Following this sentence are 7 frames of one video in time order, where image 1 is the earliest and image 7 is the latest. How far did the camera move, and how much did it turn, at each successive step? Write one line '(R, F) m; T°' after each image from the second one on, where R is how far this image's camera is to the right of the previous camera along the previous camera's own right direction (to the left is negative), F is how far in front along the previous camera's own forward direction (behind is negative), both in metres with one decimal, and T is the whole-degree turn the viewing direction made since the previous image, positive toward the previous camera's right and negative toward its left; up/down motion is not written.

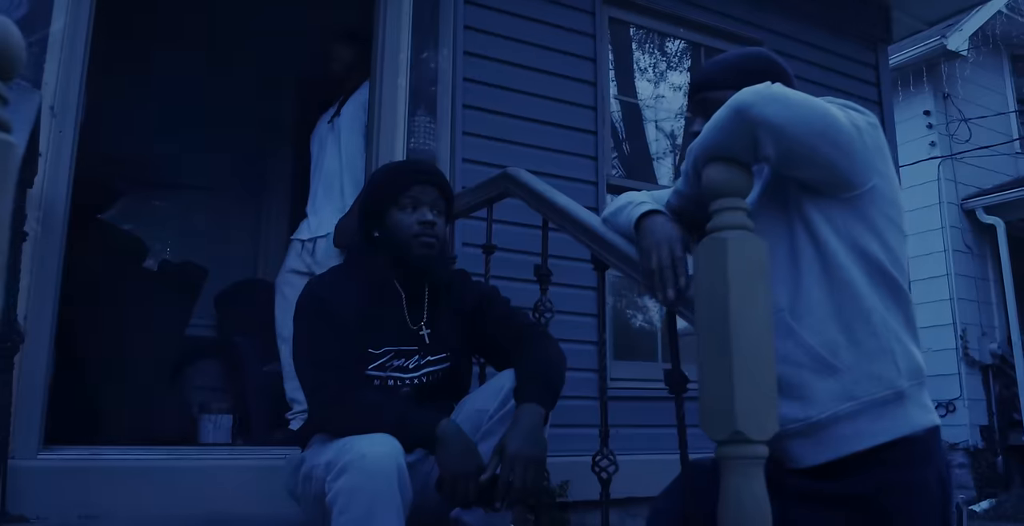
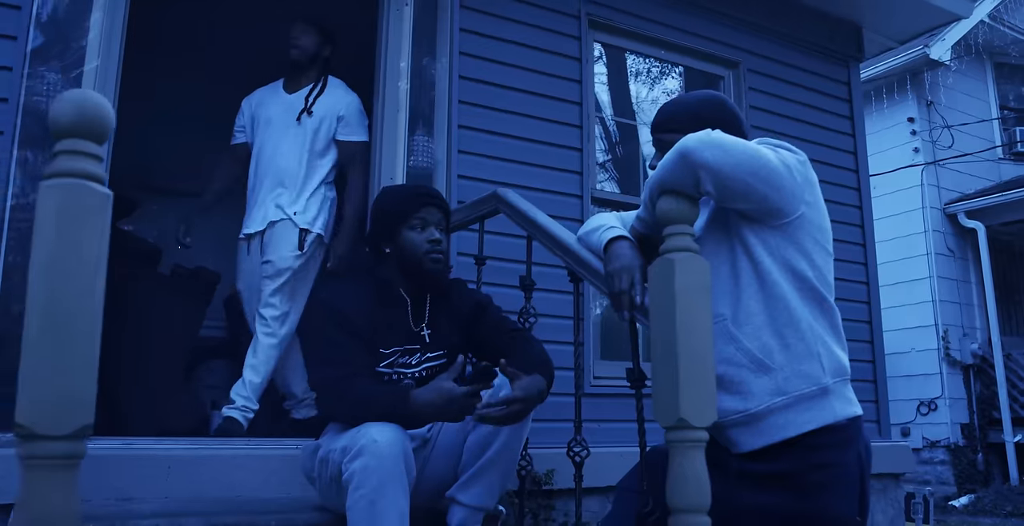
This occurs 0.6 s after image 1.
(0.0, -0.3) m; 0°
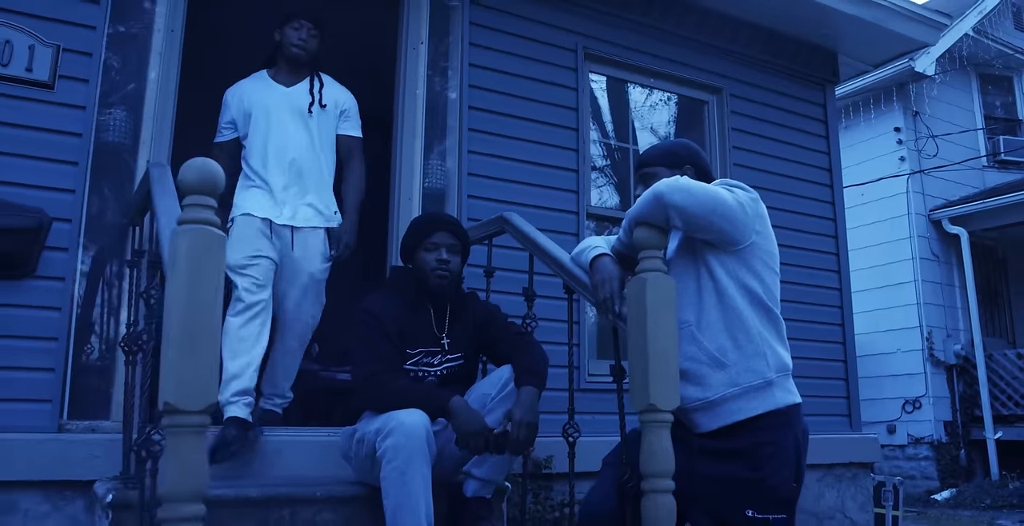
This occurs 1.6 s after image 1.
(0.0, -0.5) m; 0°
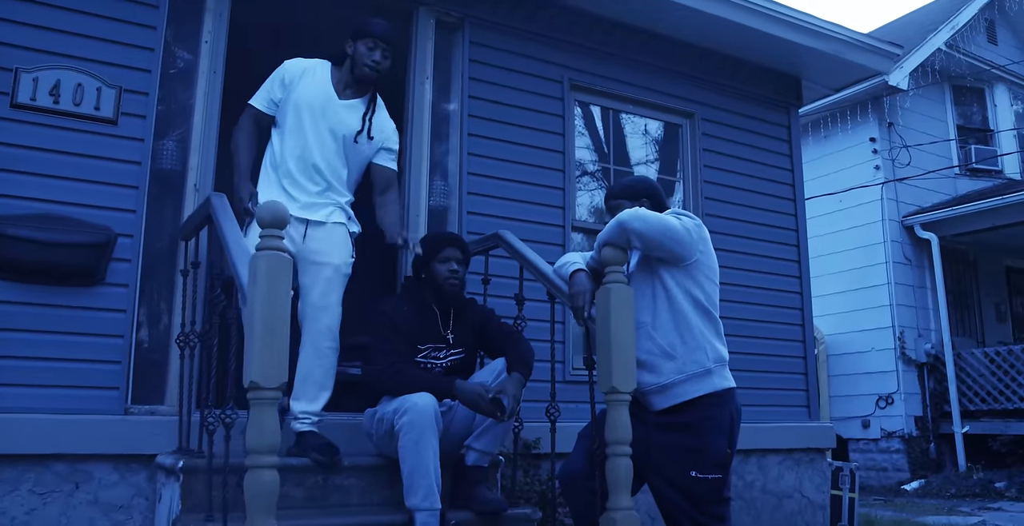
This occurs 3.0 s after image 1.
(0.0, -0.6) m; 0°
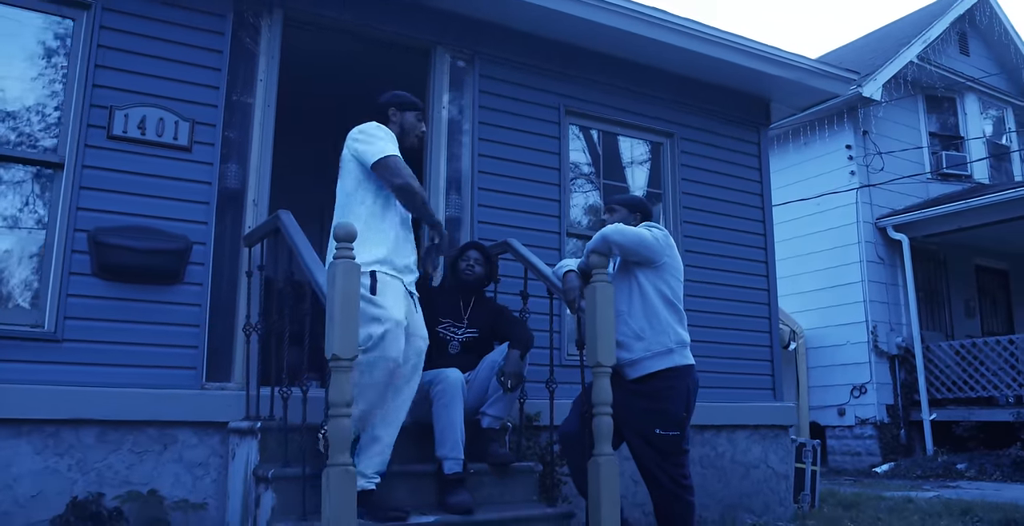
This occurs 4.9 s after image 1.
(0.0, -0.8) m; 0°
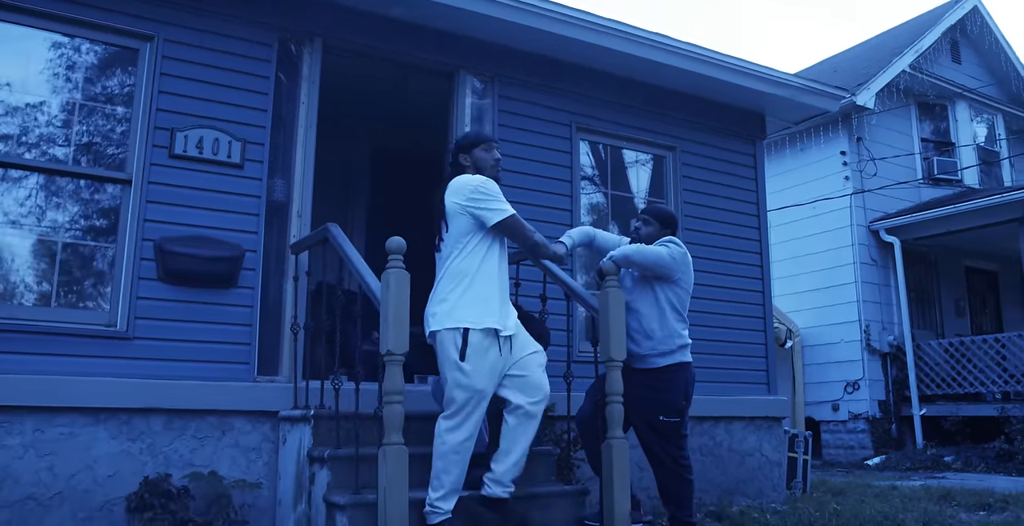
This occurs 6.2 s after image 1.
(-0.1, -0.5) m; 0°
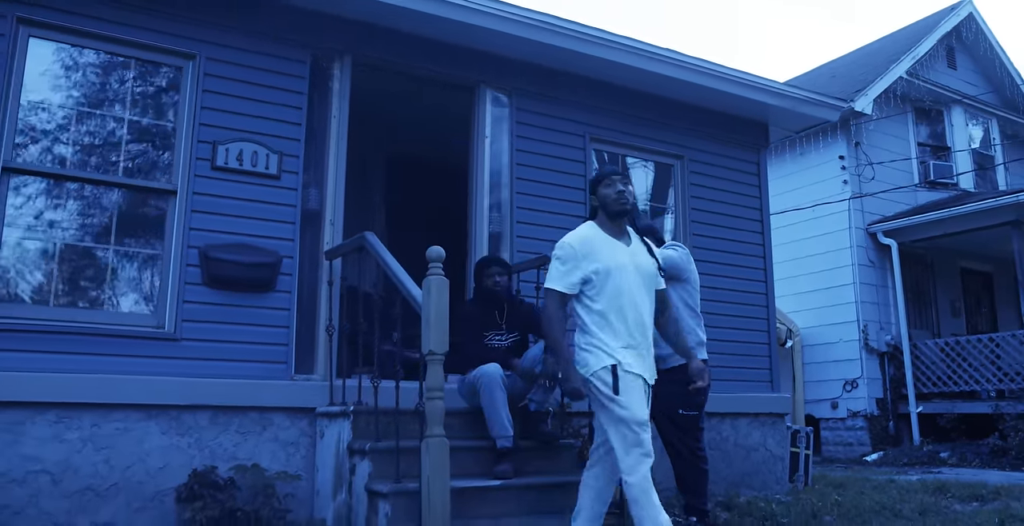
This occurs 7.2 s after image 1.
(-0.2, -0.3) m; 0°
